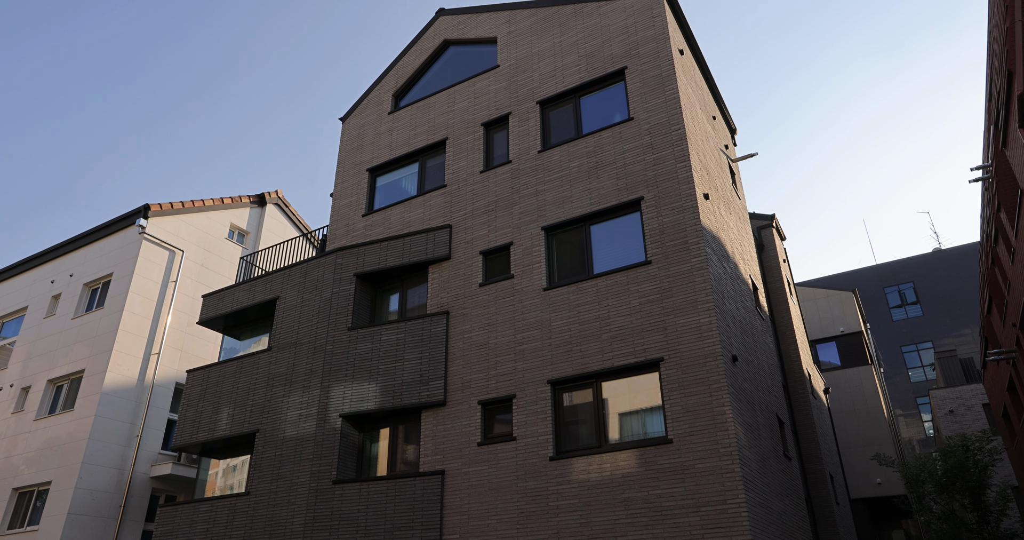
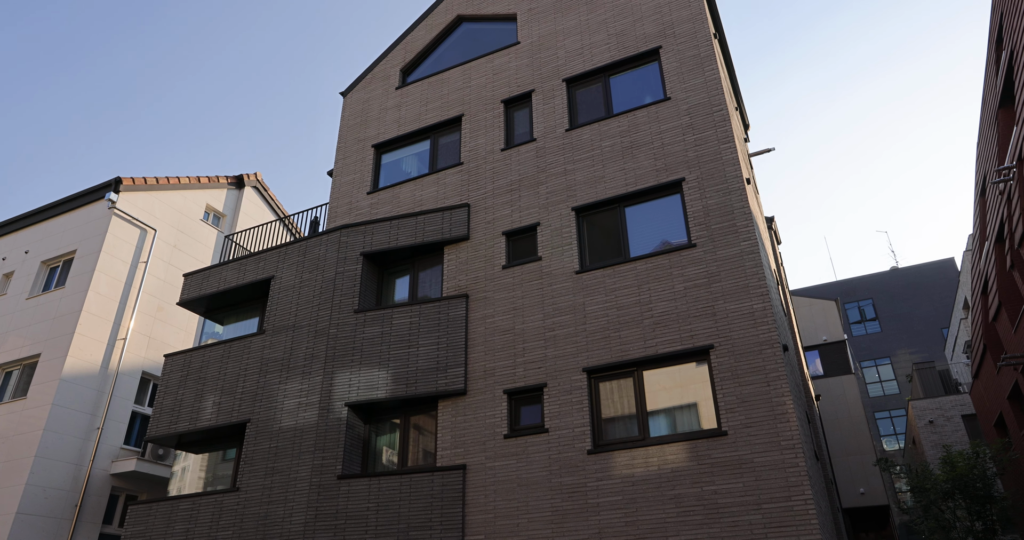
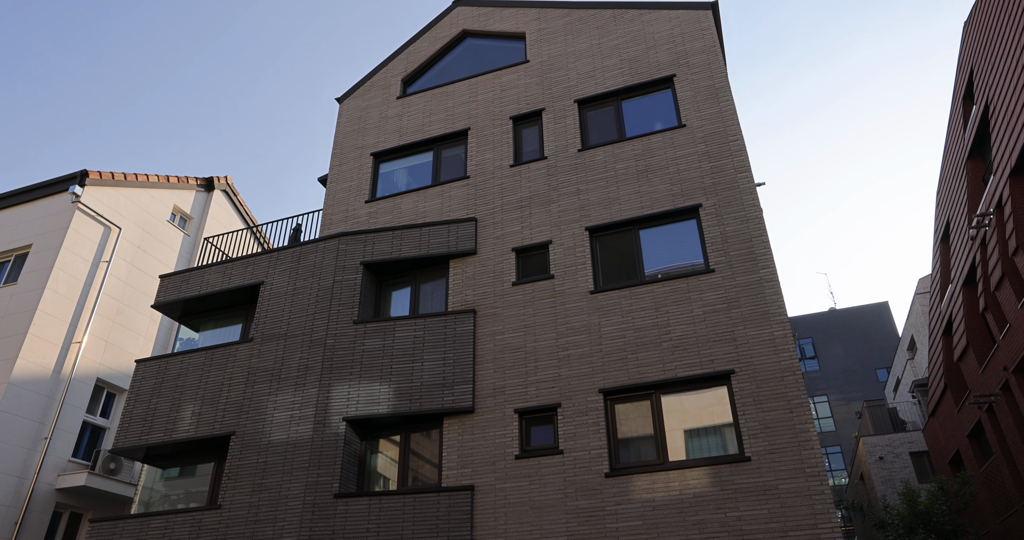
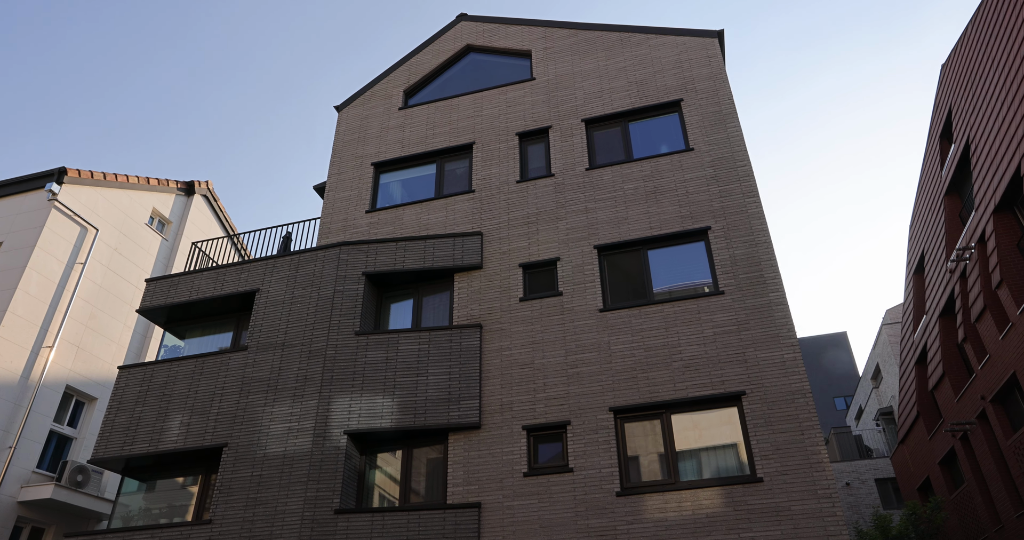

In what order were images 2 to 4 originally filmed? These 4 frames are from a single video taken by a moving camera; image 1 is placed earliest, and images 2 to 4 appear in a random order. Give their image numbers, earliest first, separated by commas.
2, 3, 4
